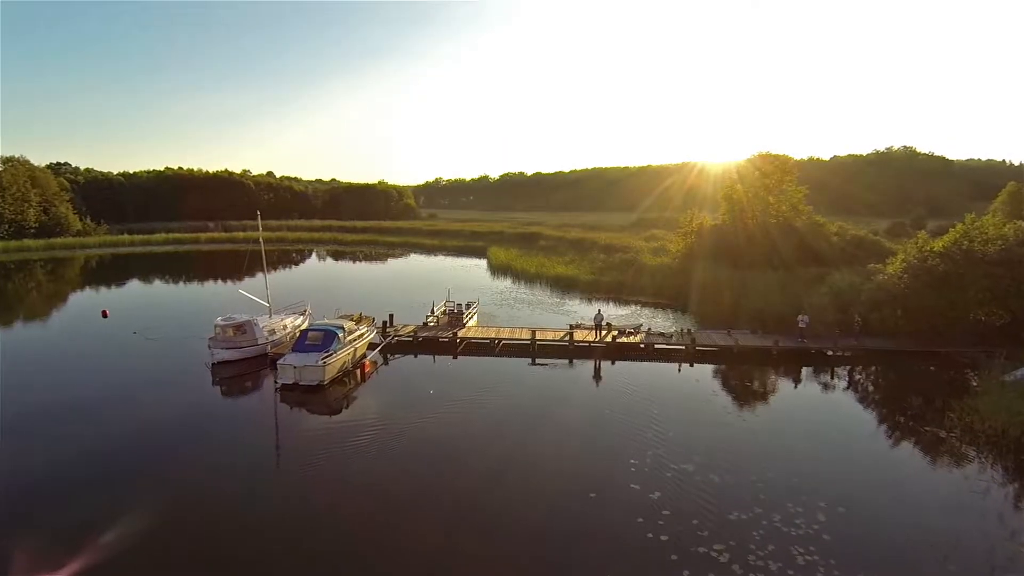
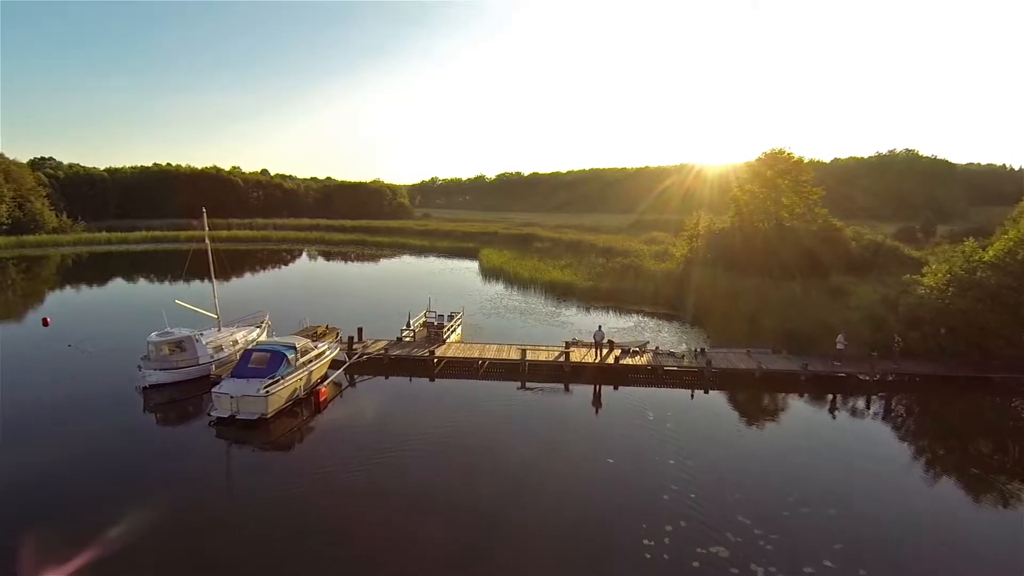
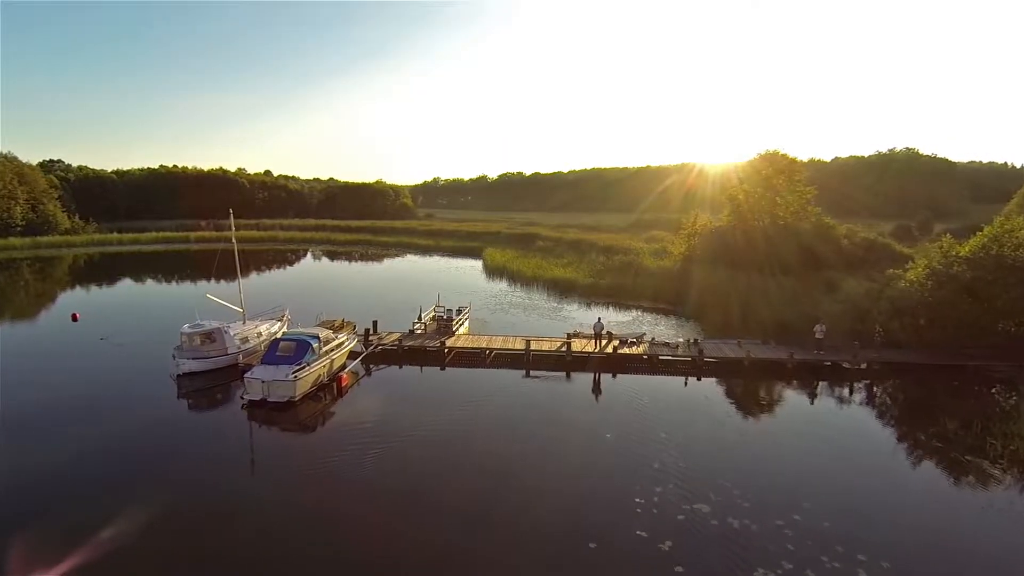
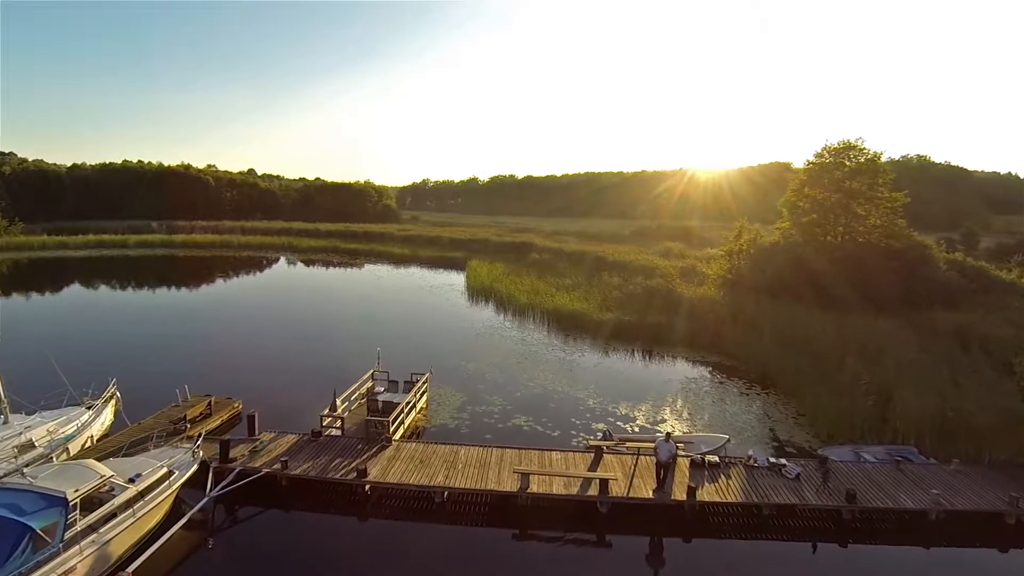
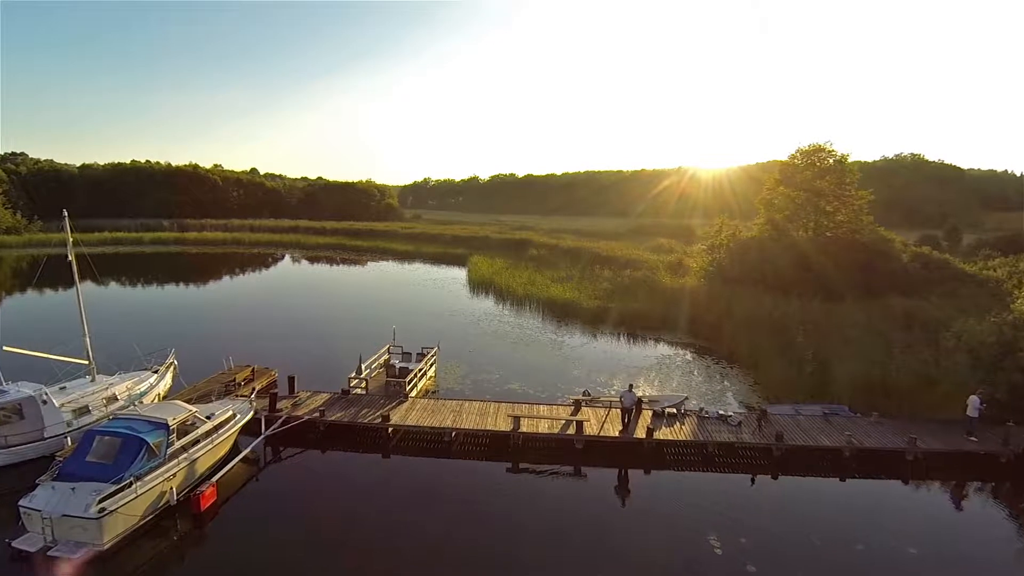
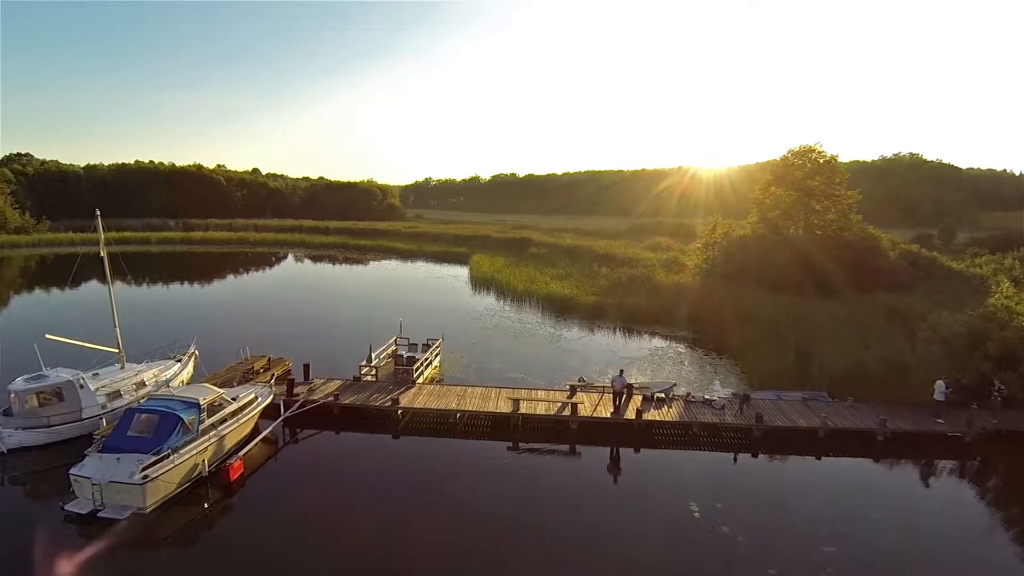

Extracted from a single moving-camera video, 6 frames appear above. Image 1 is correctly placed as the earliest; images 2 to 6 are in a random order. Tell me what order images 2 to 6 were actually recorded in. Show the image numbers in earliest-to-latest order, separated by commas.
3, 2, 6, 5, 4
